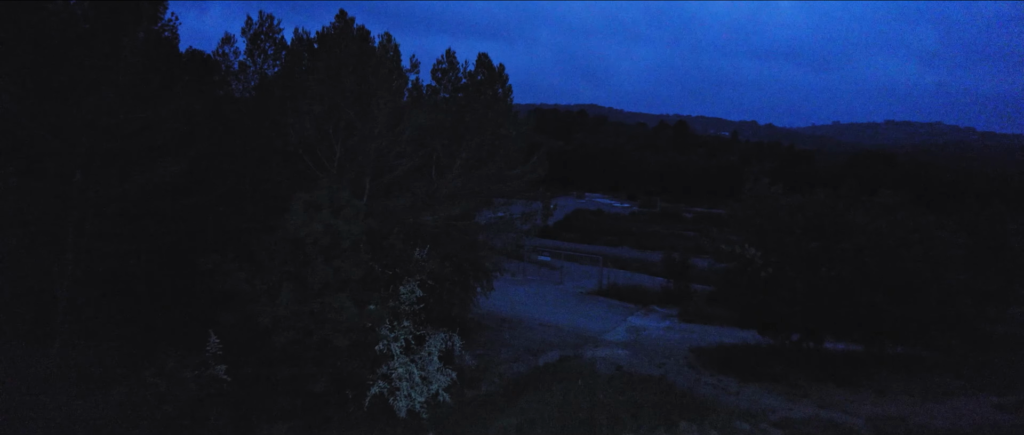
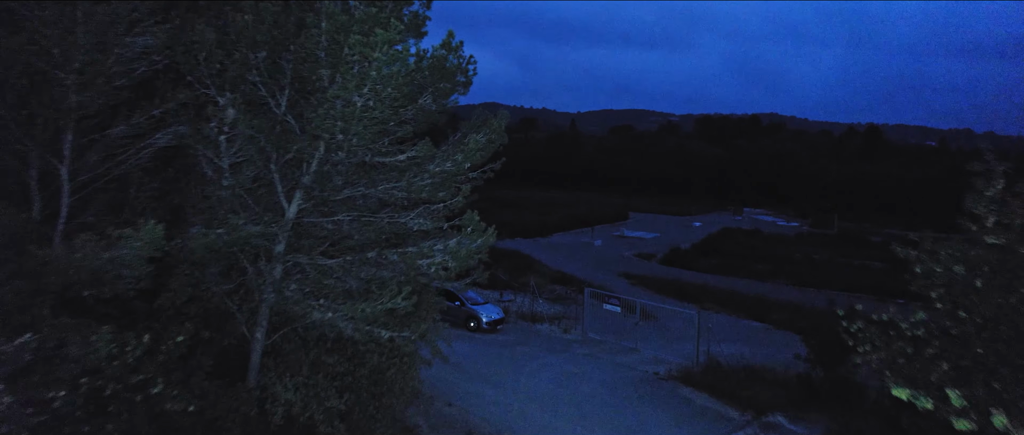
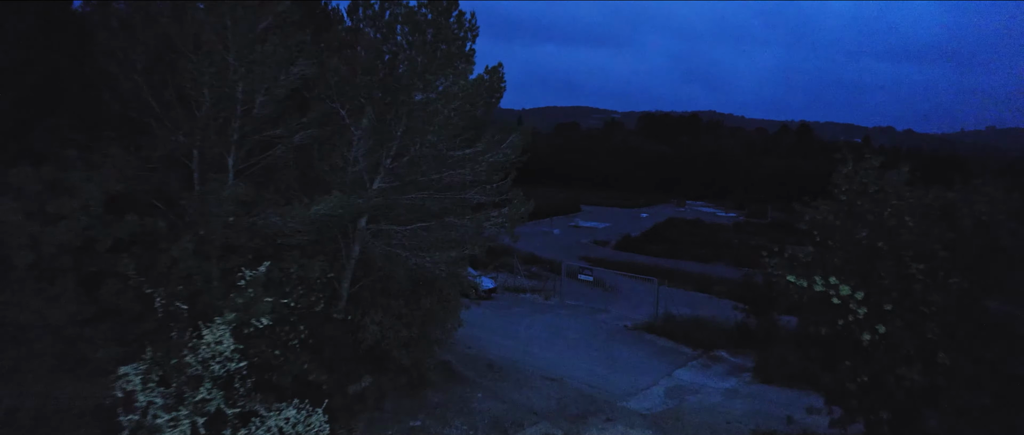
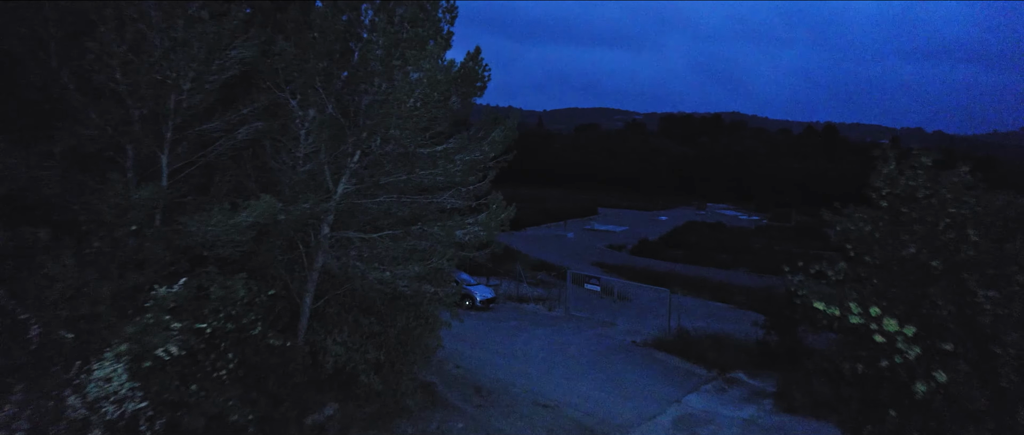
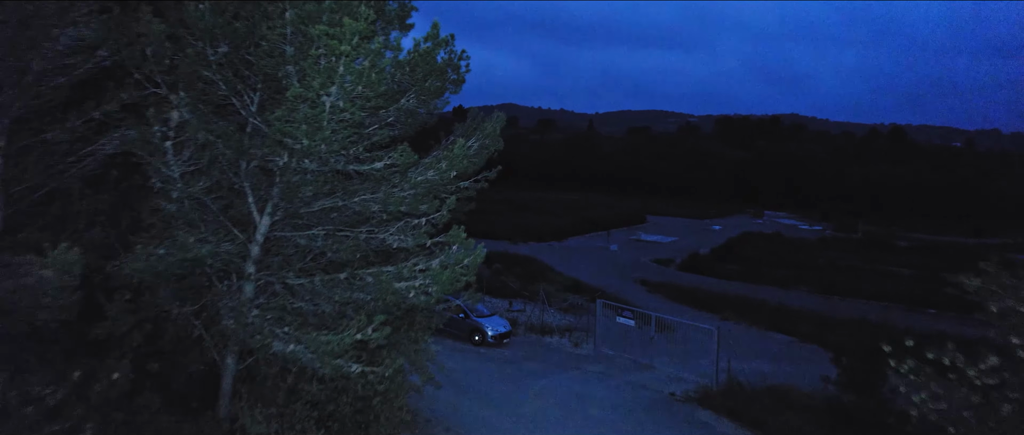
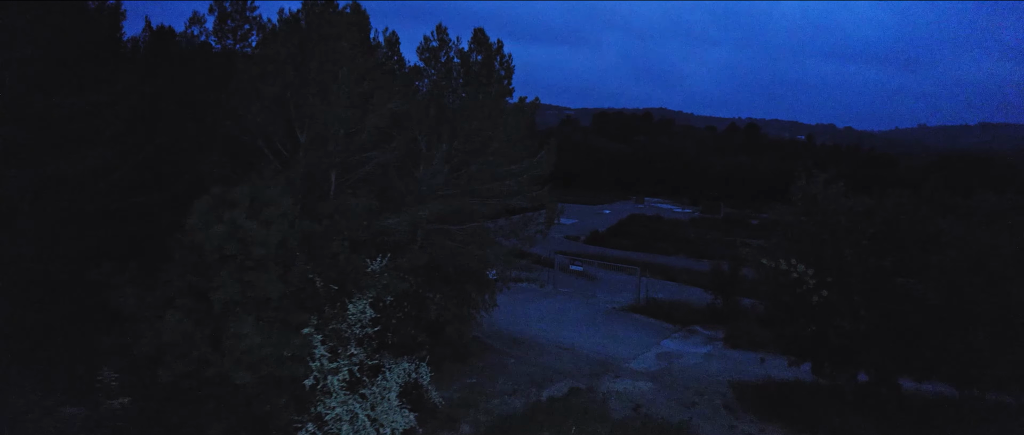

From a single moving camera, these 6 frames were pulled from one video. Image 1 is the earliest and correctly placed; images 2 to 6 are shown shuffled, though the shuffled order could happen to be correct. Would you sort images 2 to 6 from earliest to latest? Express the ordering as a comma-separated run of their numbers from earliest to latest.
6, 3, 4, 2, 5
